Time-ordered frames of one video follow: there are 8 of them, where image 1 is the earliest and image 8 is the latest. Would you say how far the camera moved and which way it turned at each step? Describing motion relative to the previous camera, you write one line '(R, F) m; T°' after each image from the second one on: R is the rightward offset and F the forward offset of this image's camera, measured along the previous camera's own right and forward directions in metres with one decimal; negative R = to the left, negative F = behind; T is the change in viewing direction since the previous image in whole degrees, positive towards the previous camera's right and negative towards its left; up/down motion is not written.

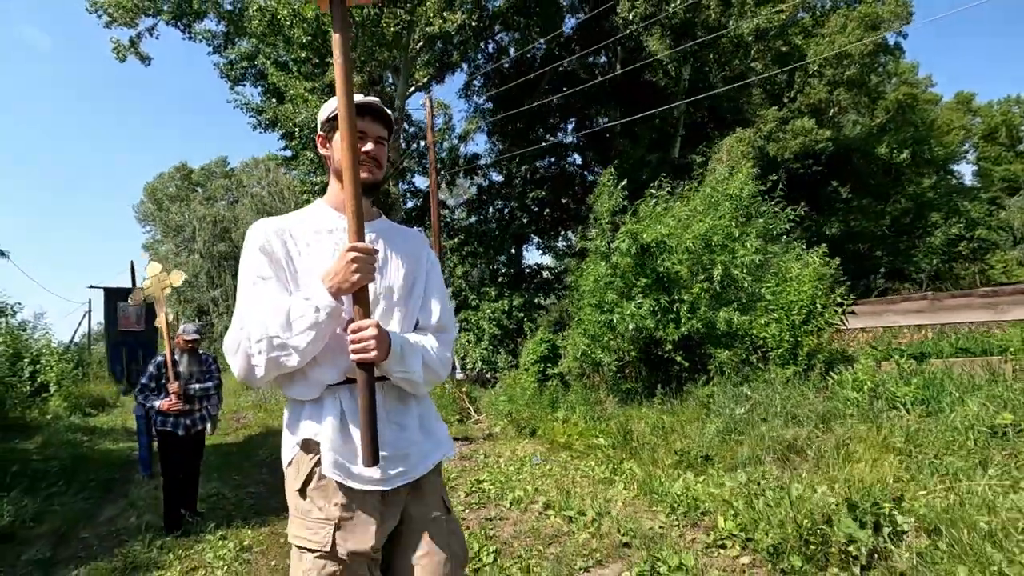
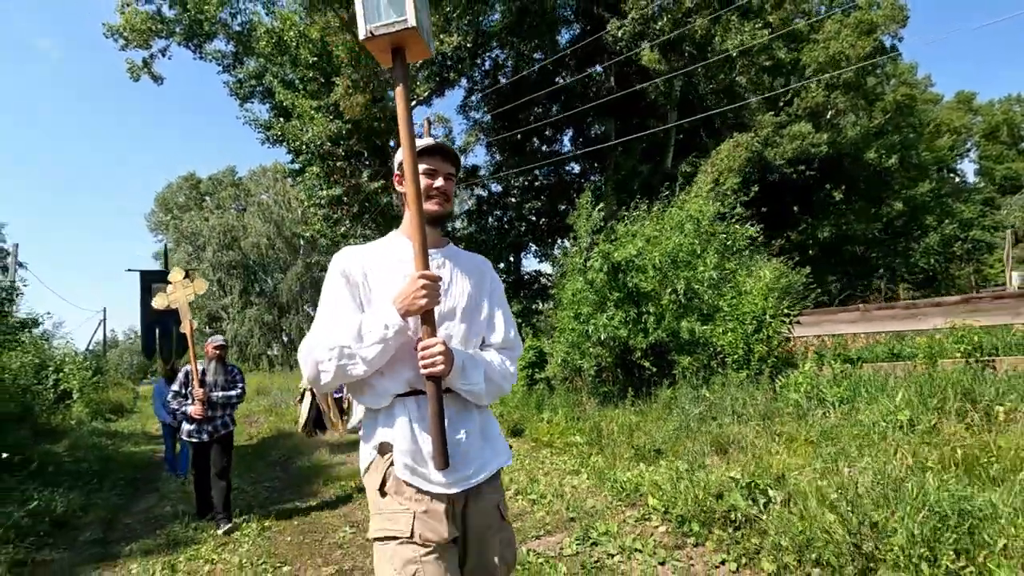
(+0.3, -1.0) m; -1°
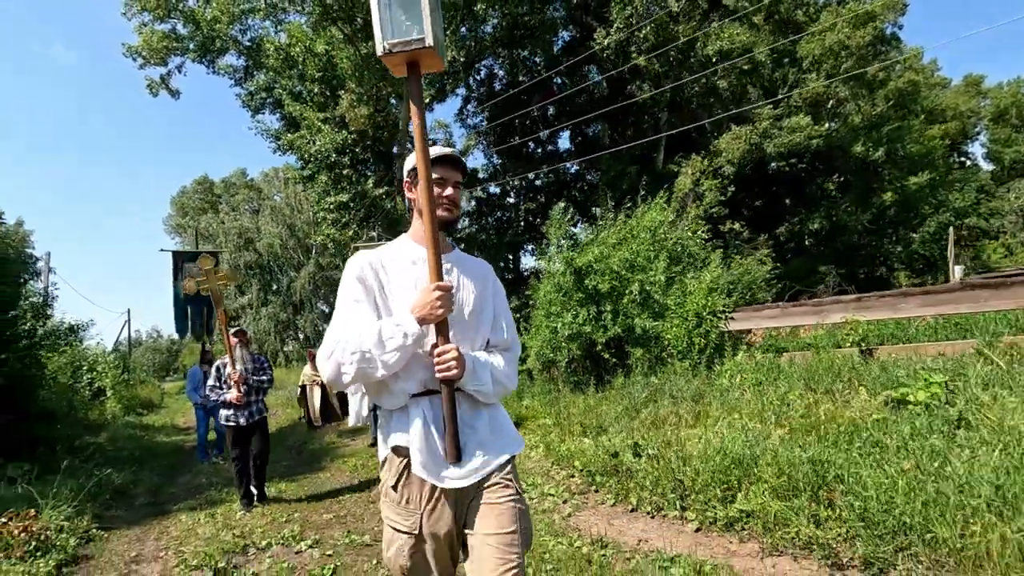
(+0.6, -1.6) m; -1°
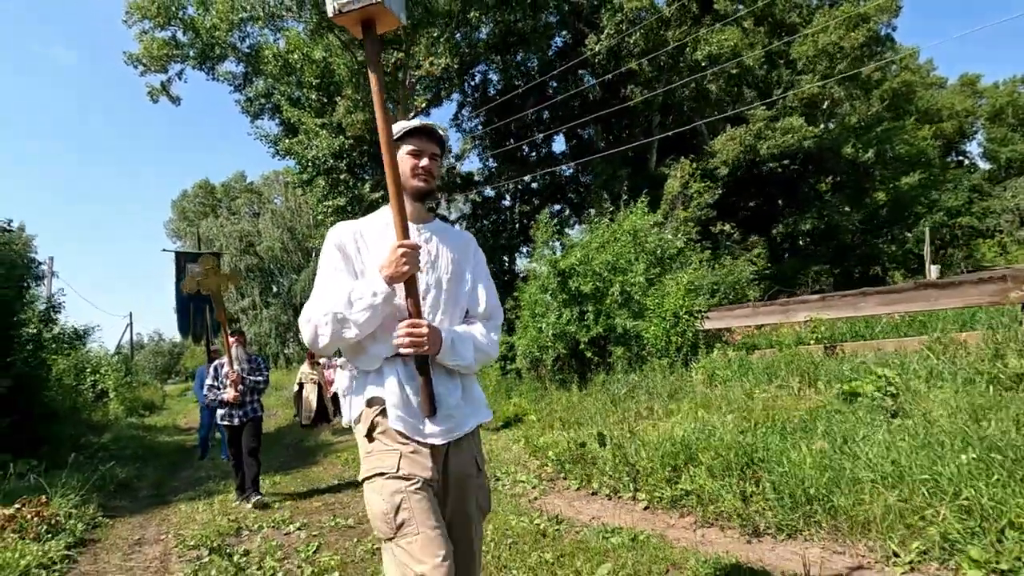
(+0.2, -0.5) m; 0°
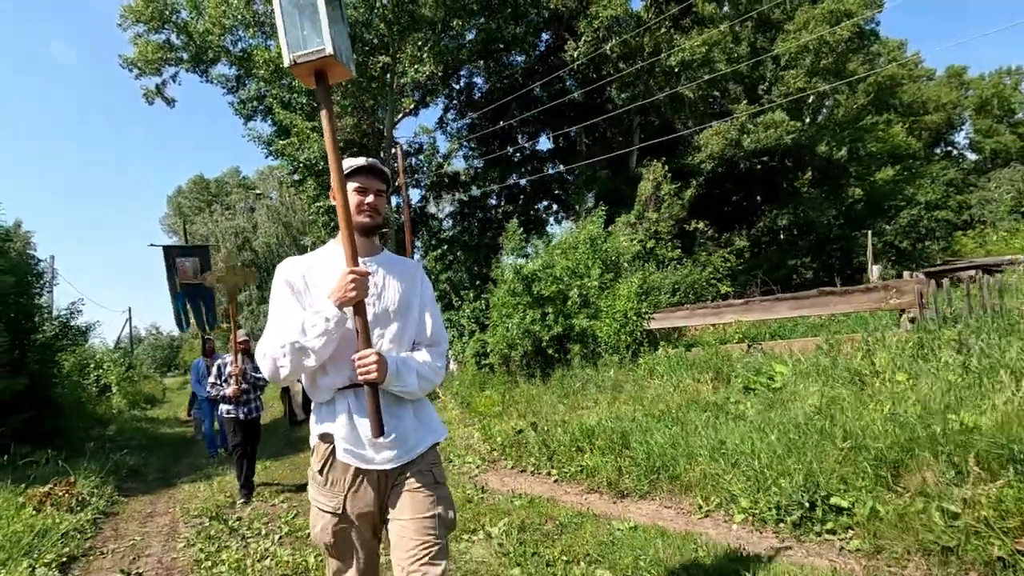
(+0.5, -1.2) m; 0°
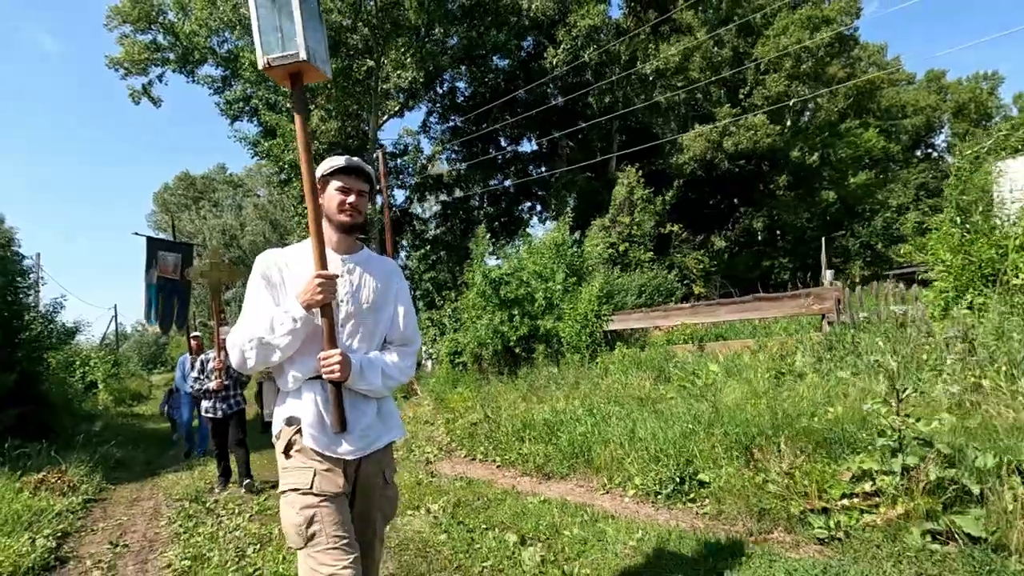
(+0.4, -0.8) m; +1°
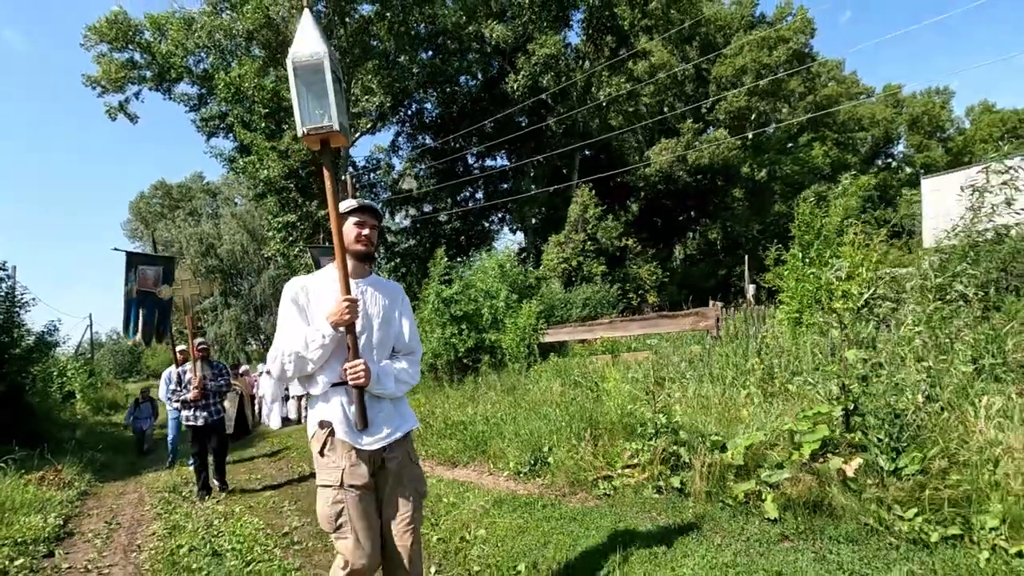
(+0.7, -1.6) m; +2°
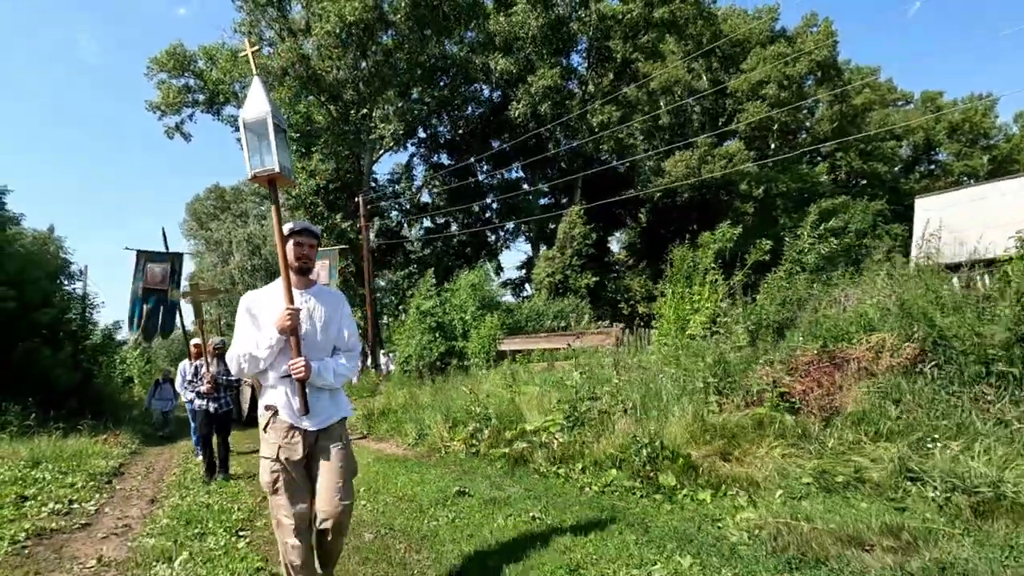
(+1.8, -2.9) m; -4°
